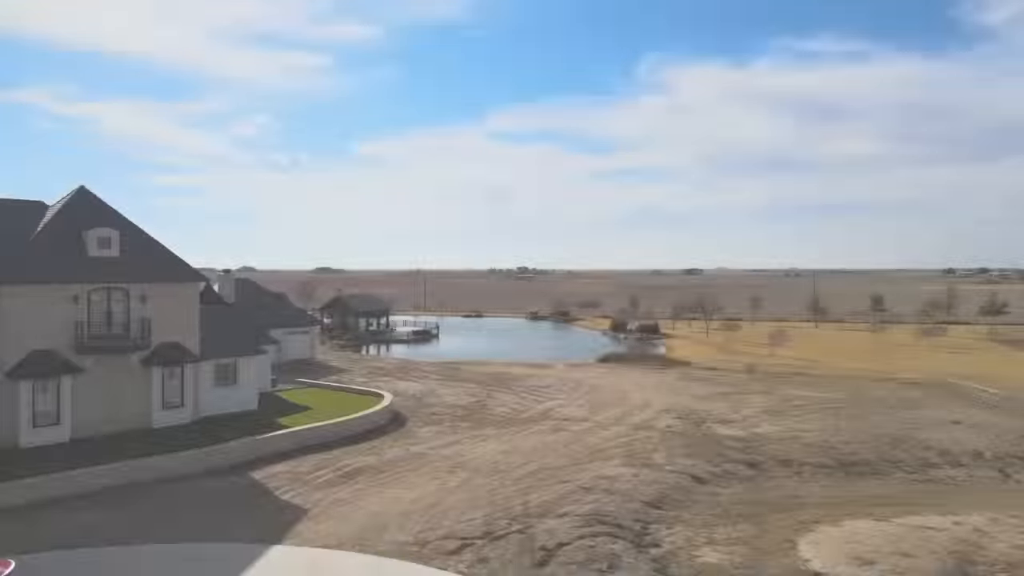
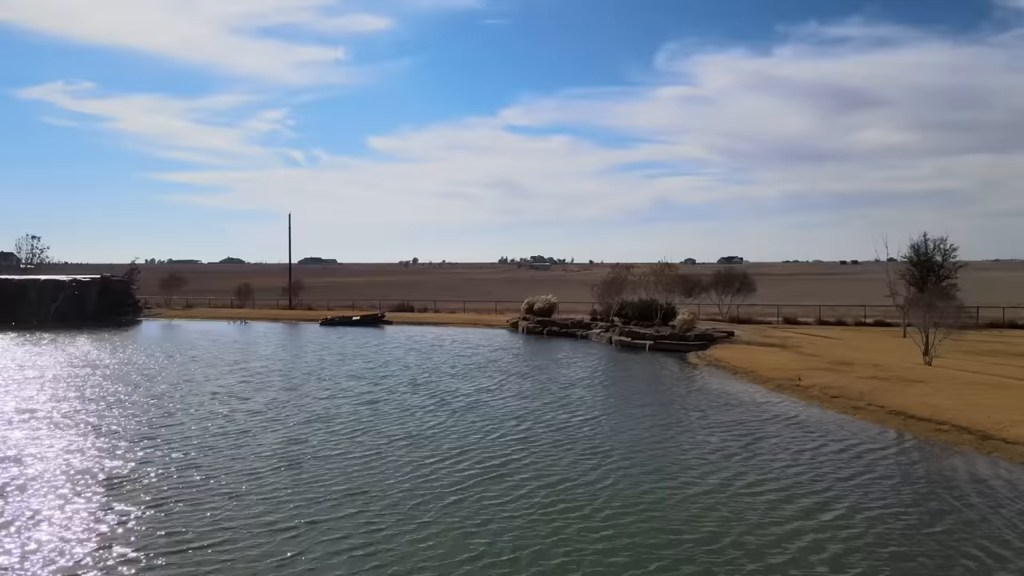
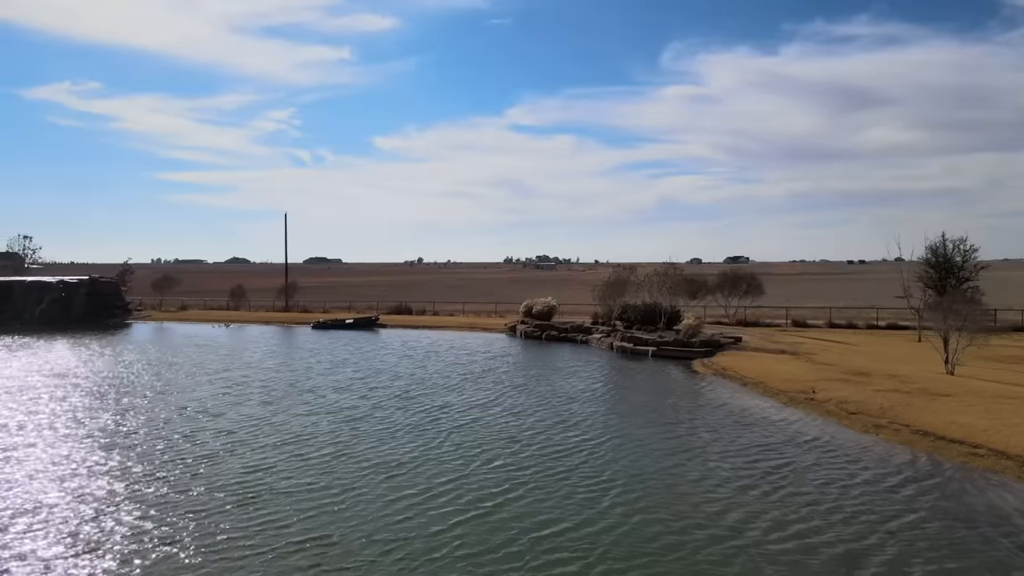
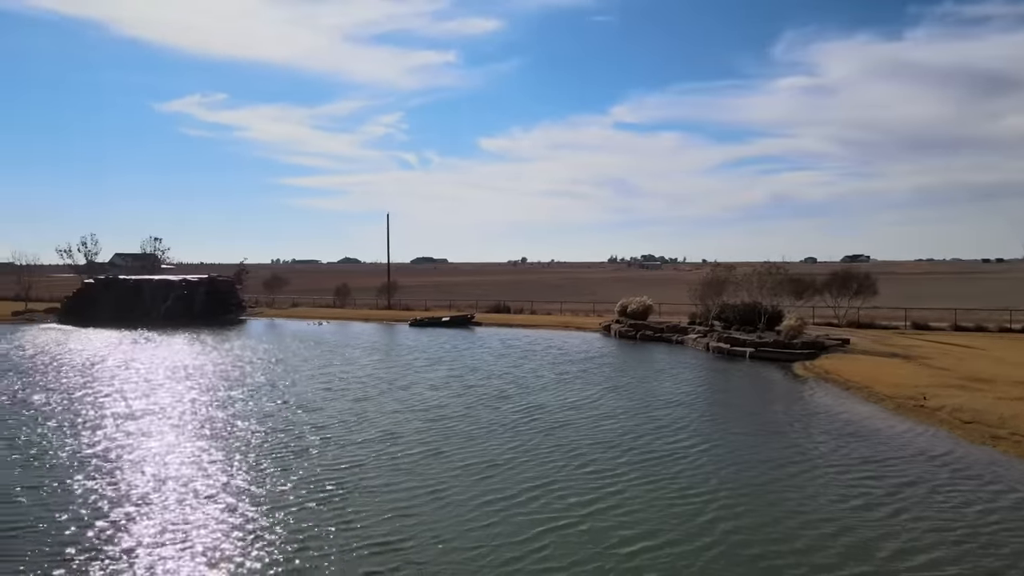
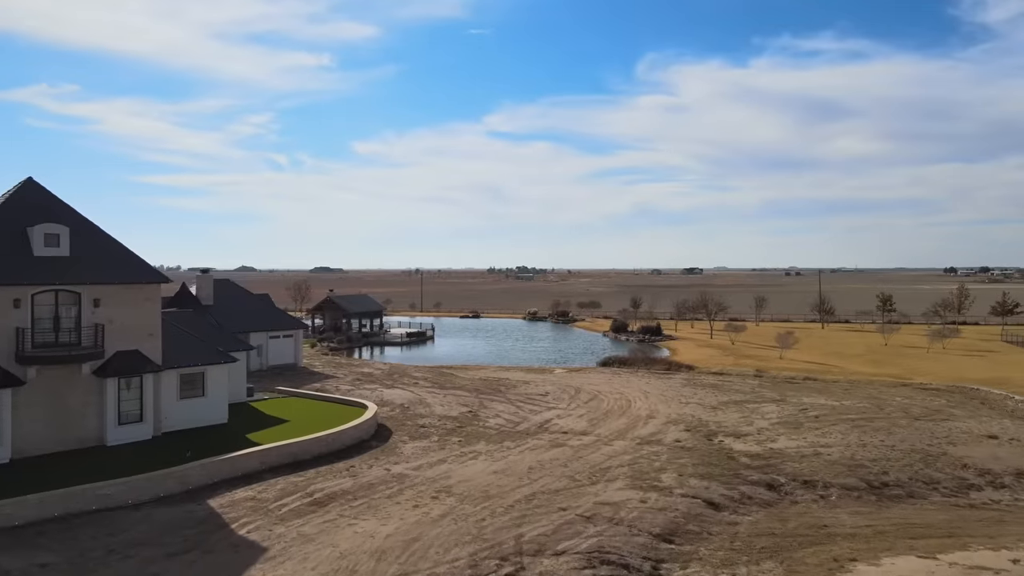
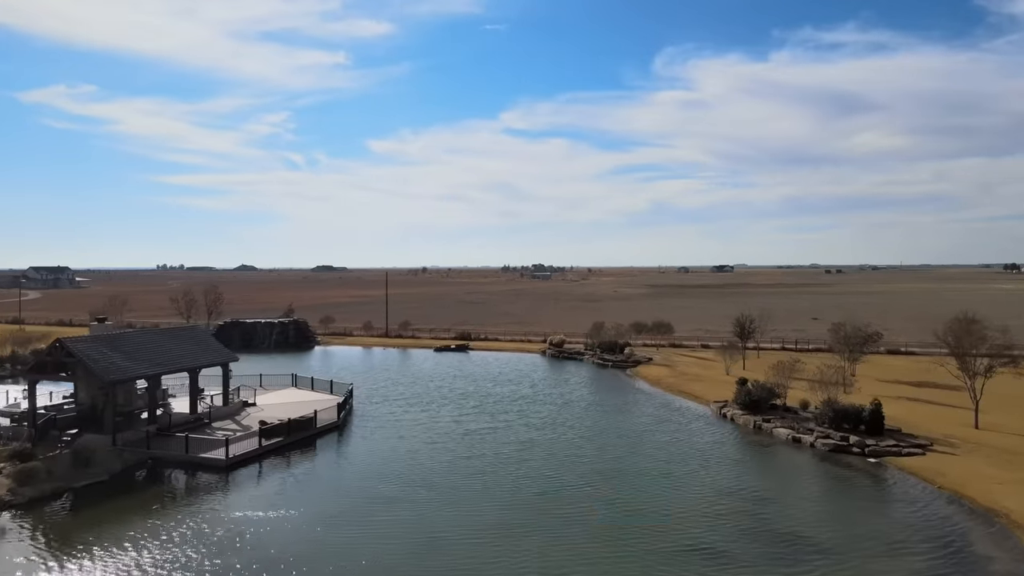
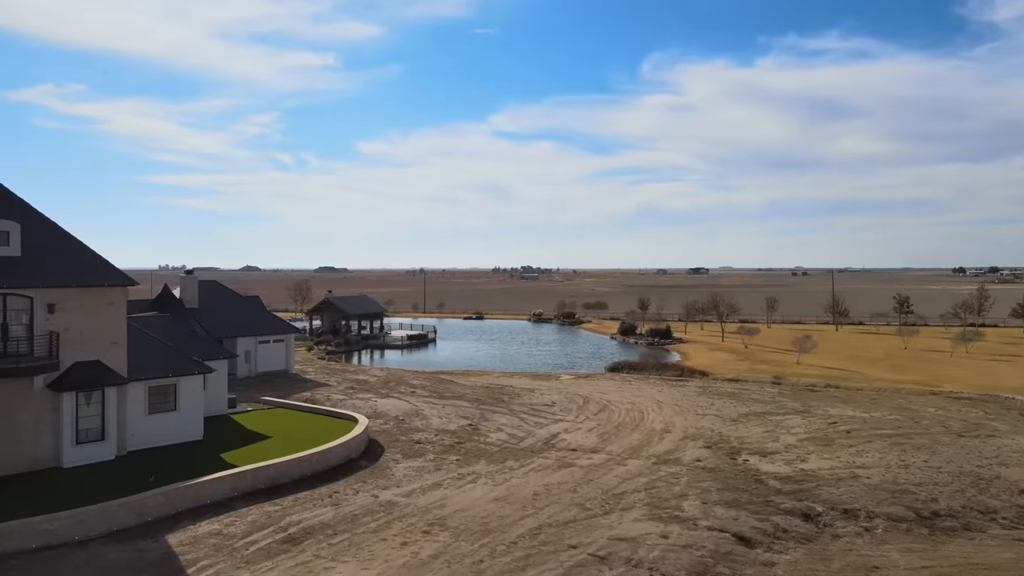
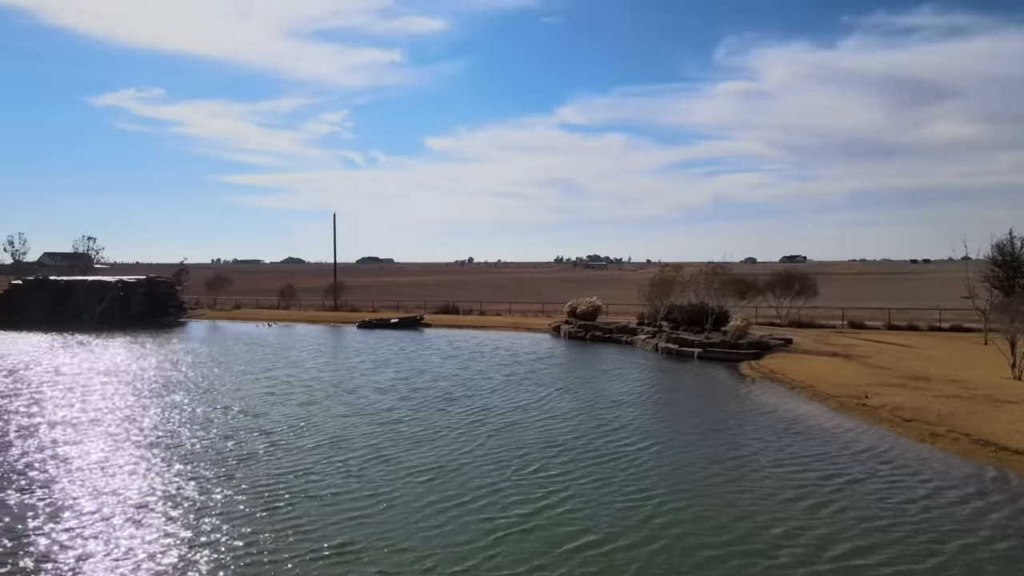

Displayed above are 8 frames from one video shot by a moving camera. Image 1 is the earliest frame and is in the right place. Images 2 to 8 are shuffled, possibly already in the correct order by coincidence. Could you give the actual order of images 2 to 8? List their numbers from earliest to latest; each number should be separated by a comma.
5, 7, 6, 2, 3, 8, 4
